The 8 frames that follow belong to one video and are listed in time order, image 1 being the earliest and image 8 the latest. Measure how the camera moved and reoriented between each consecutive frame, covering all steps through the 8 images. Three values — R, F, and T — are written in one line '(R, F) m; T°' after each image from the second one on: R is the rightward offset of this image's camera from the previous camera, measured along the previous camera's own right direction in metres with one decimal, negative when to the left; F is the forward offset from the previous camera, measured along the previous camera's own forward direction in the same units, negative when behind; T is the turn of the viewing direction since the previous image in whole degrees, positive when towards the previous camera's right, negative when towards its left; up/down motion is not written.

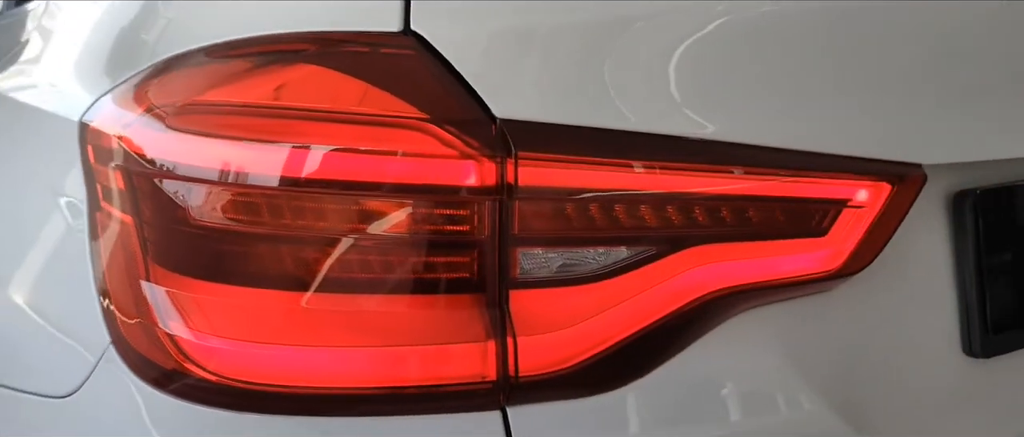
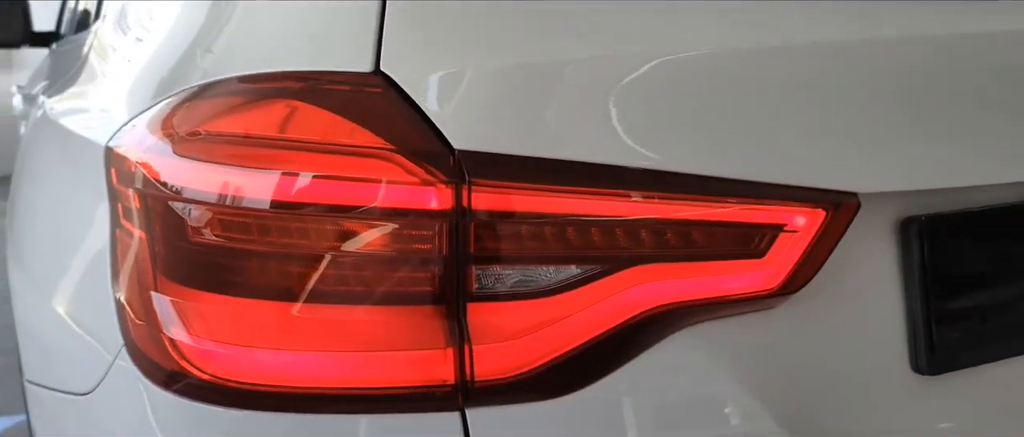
(+0.1, 0.0) m; -4°
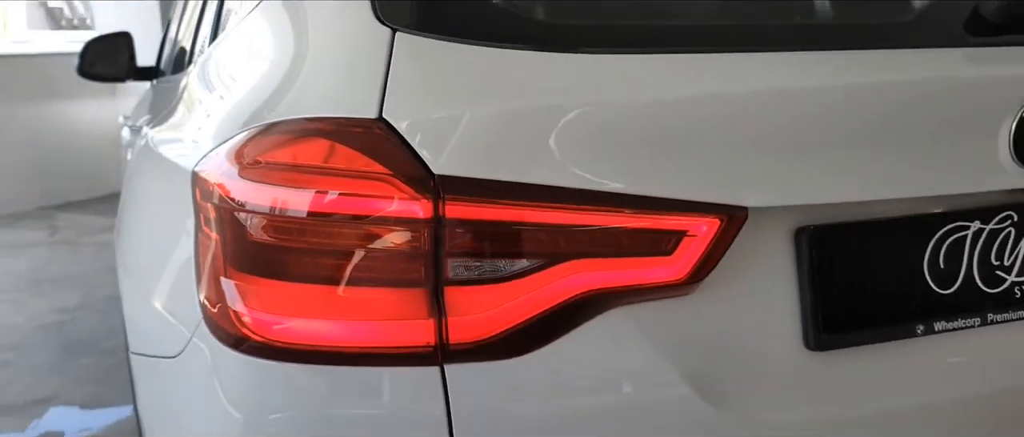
(+0.1, -0.2) m; -5°
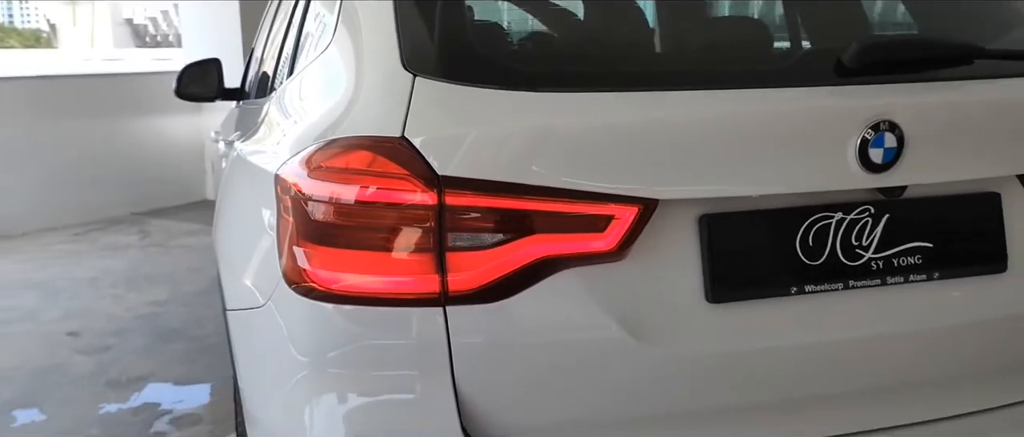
(+0.1, -0.3) m; -4°
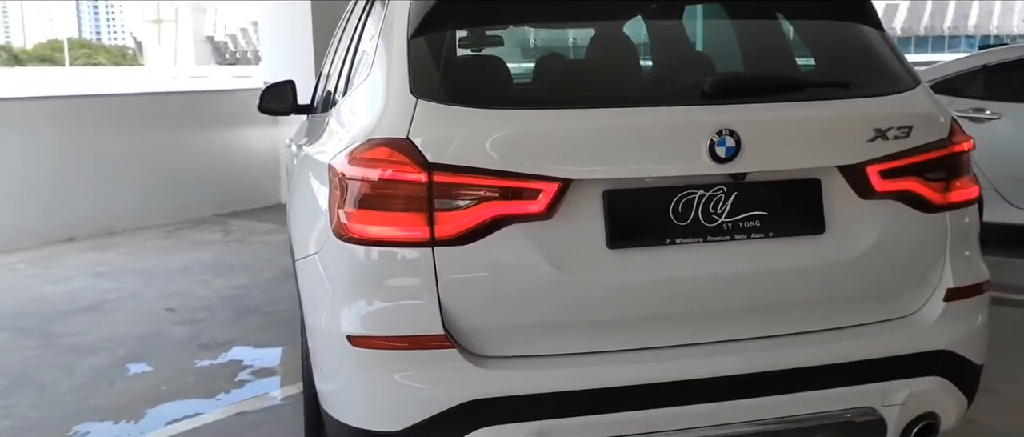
(+0.2, -0.6) m; -4°
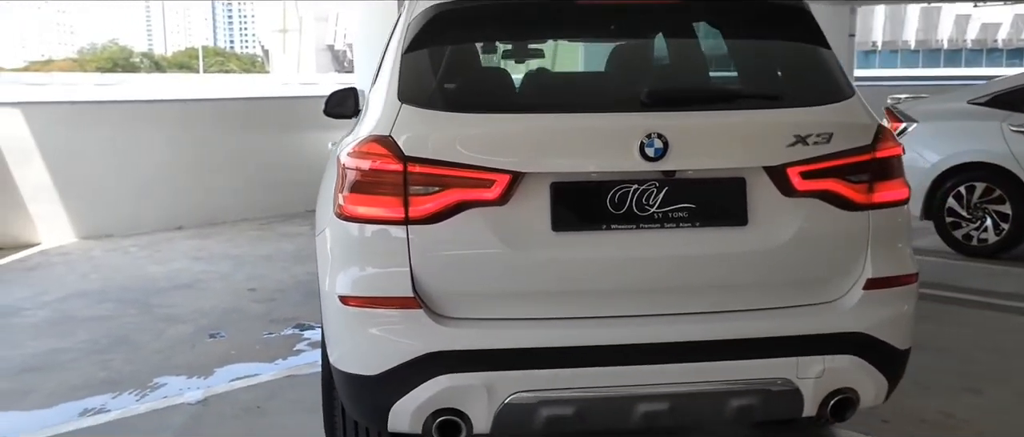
(+0.3, -0.3) m; -7°
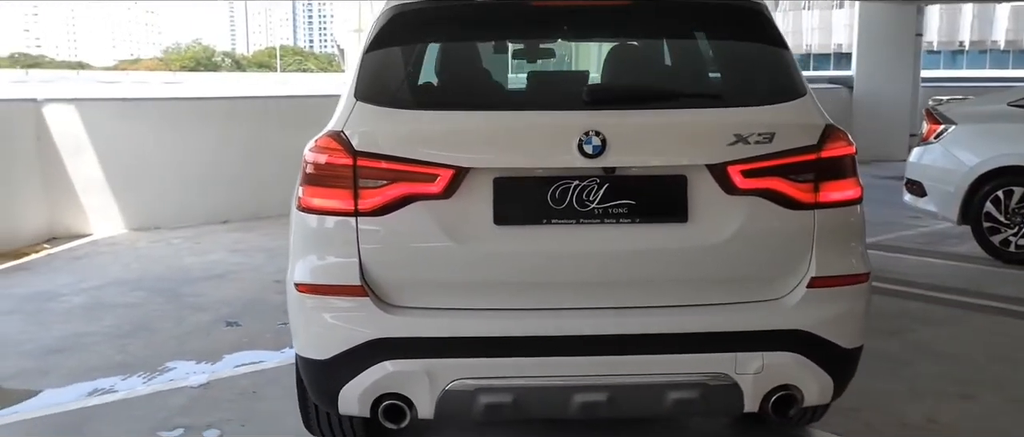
(+0.3, -0.1) m; -5°
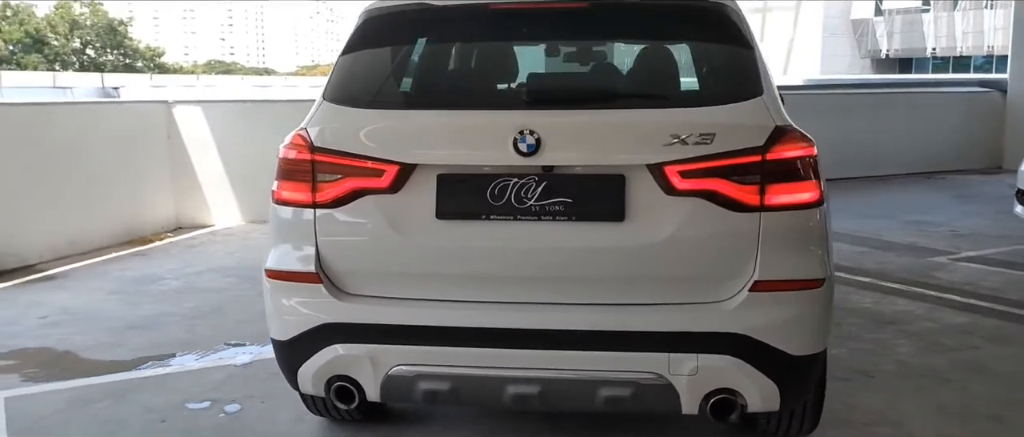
(+0.5, 0.0) m; -10°
